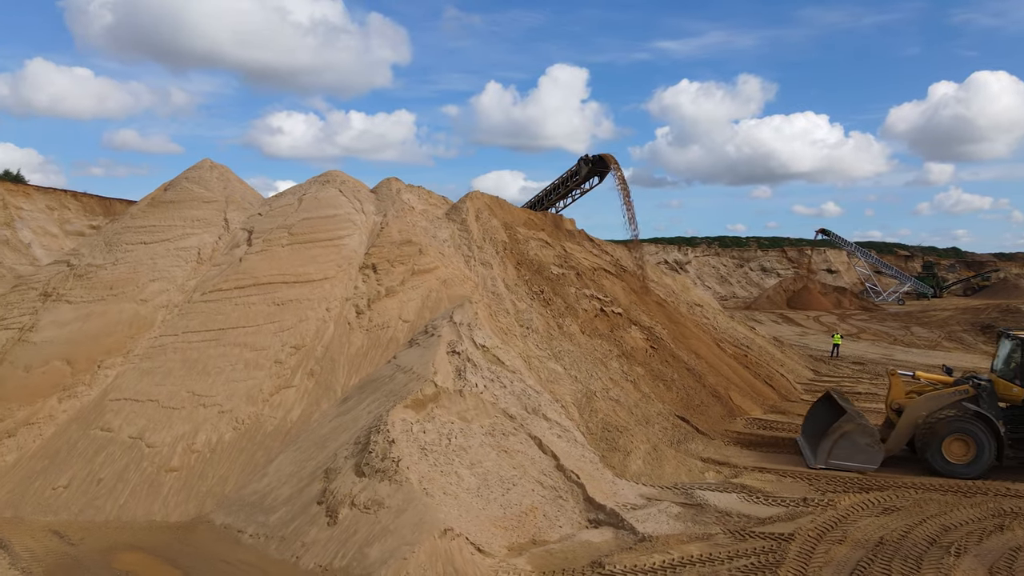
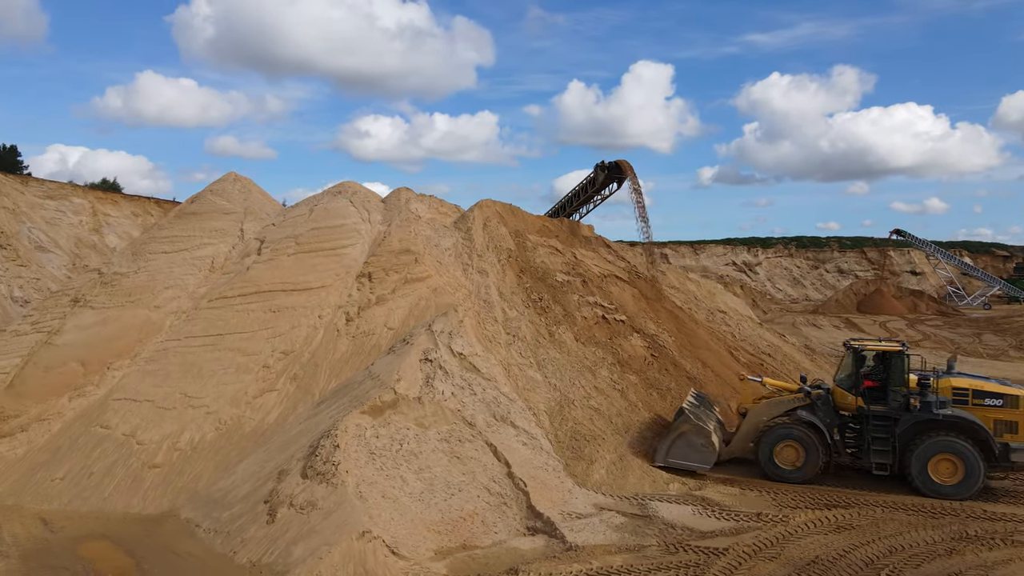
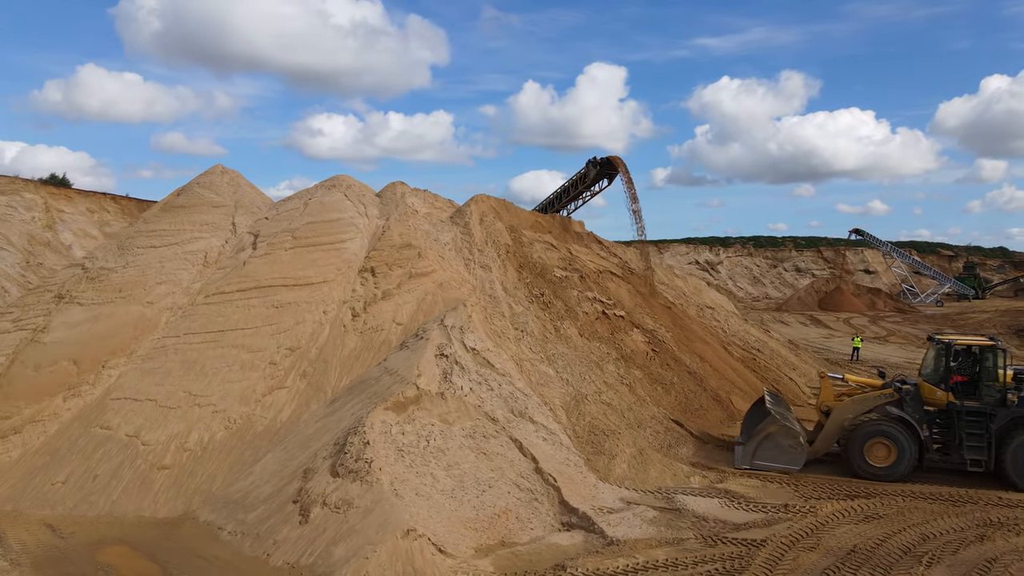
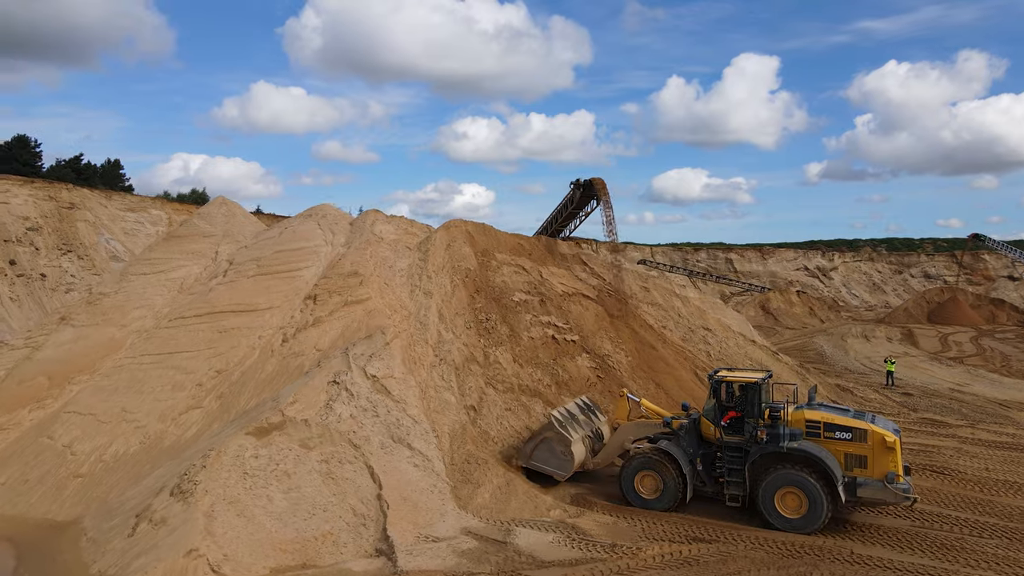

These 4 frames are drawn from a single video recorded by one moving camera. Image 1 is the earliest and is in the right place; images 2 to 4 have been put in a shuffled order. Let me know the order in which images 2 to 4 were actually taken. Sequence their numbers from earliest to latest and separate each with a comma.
3, 2, 4
